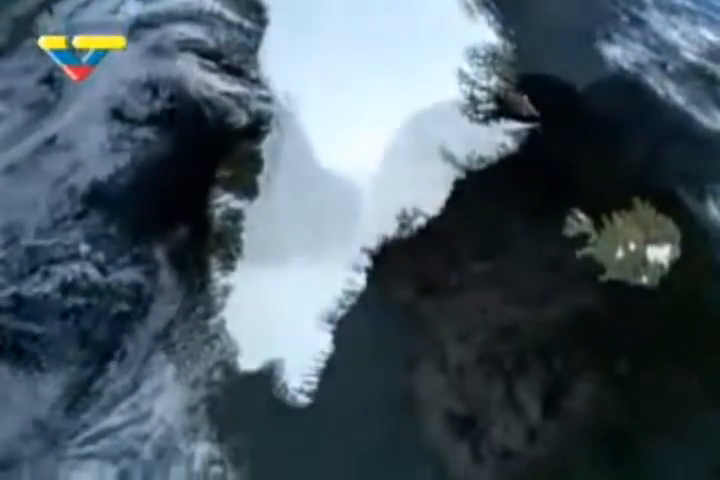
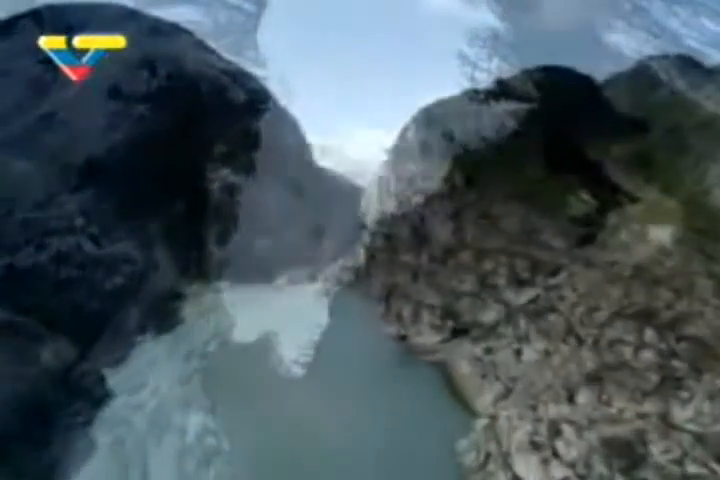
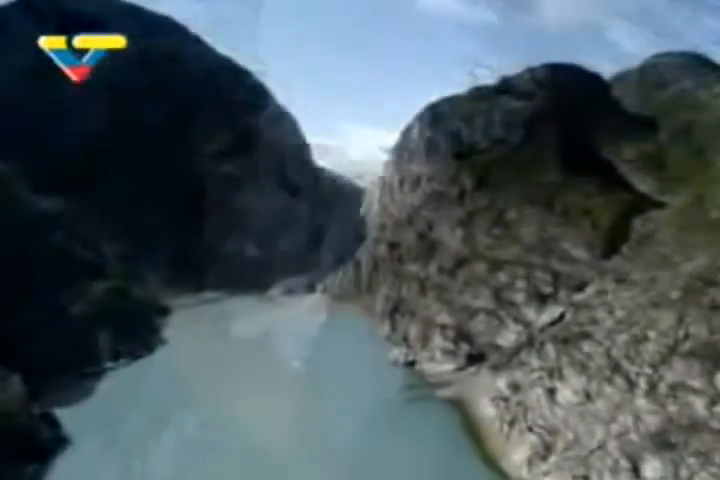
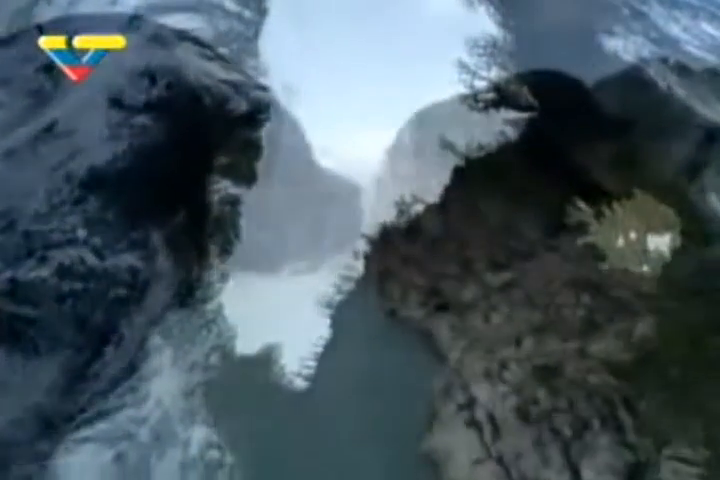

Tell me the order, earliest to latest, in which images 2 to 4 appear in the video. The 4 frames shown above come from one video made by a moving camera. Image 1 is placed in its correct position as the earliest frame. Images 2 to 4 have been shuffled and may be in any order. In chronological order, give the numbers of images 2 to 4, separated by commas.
4, 2, 3
